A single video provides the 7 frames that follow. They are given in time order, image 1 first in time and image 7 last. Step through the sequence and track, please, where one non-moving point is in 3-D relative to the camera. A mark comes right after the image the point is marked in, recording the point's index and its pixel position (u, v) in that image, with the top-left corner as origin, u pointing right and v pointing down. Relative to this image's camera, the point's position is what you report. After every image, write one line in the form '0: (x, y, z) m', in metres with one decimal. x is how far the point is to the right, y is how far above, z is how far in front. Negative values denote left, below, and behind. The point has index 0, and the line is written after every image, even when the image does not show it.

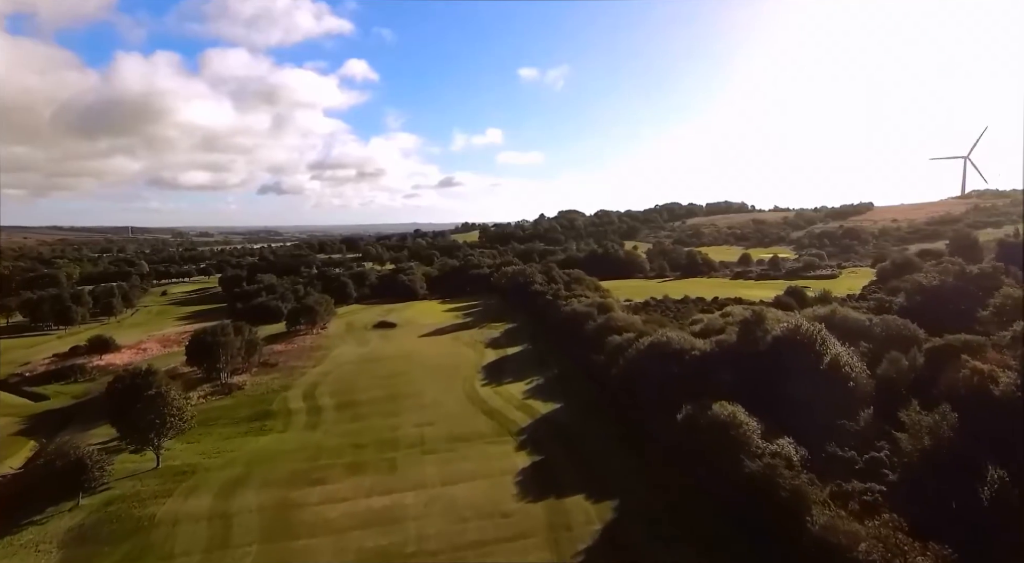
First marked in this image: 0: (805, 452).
0: (+10.1, -5.9, +19.9) m
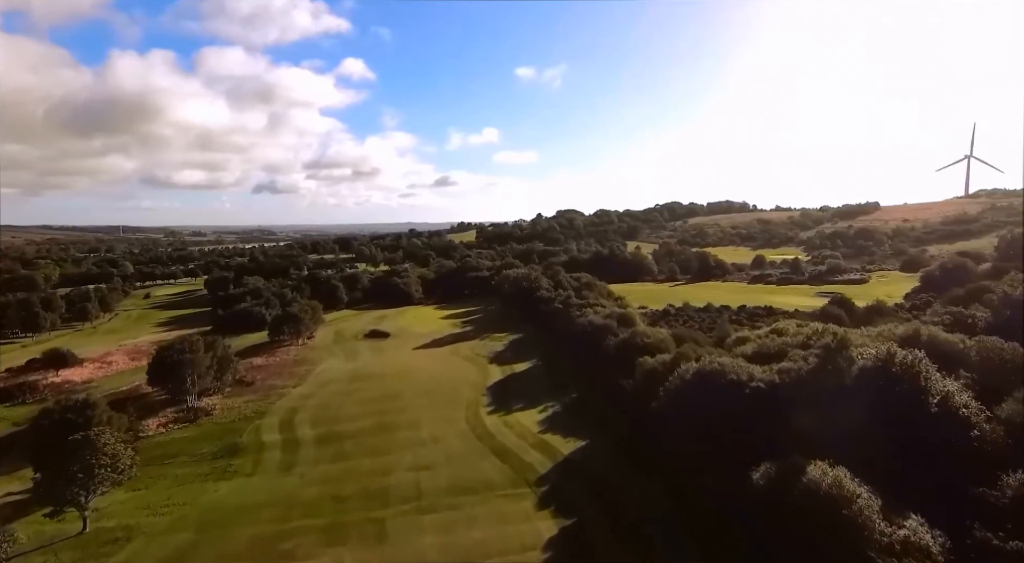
0: (+10.9, -6.5, +14.5) m
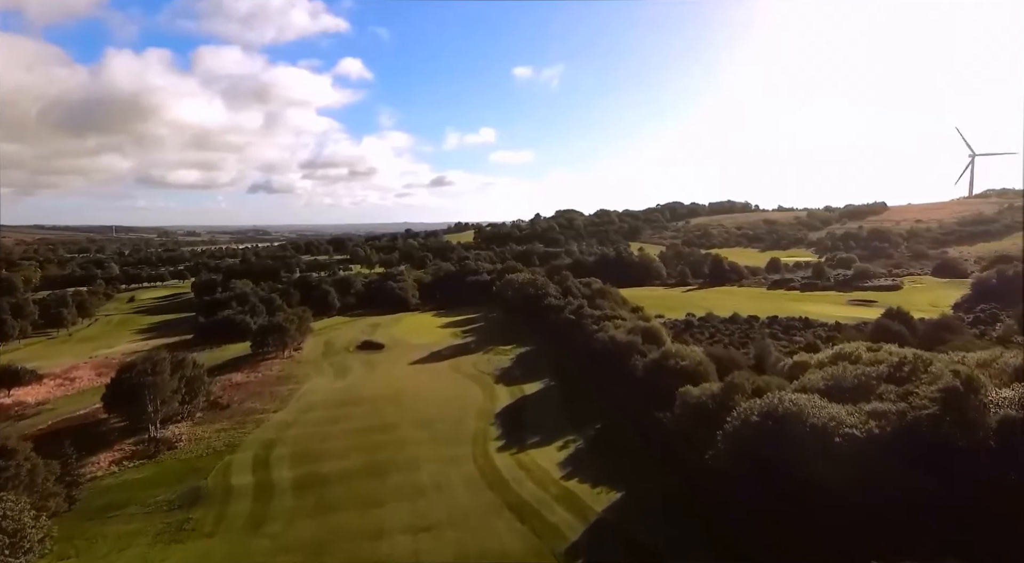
0: (+11.7, -7.1, +9.7) m
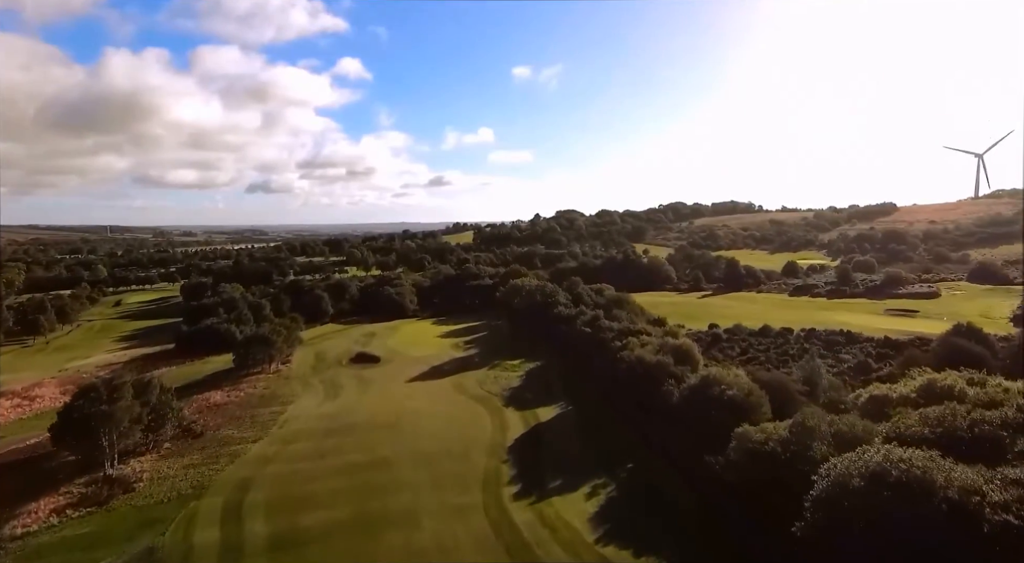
0: (+12.5, -7.8, +5.2) m
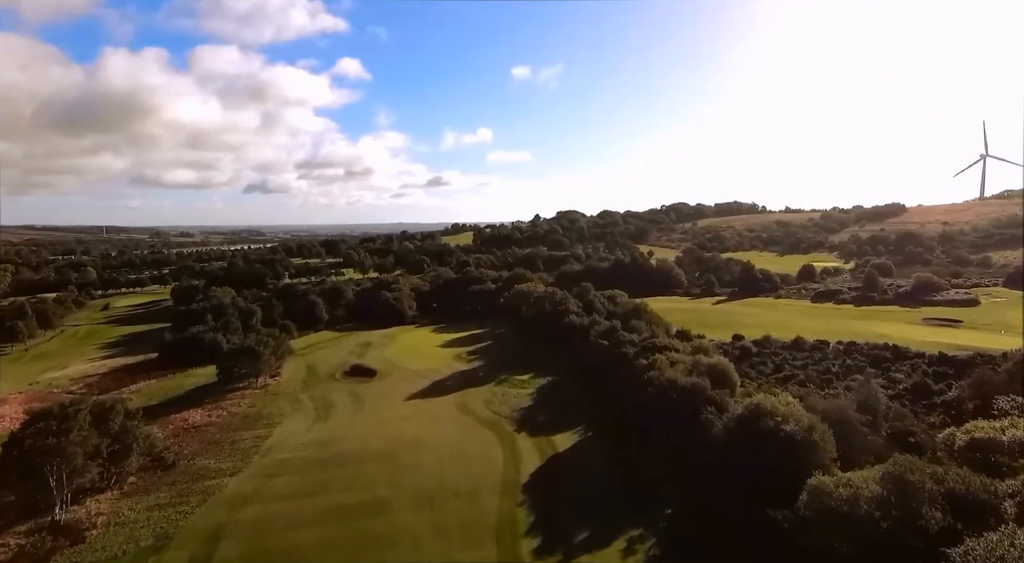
0: (+13.3, -8.3, +1.4) m
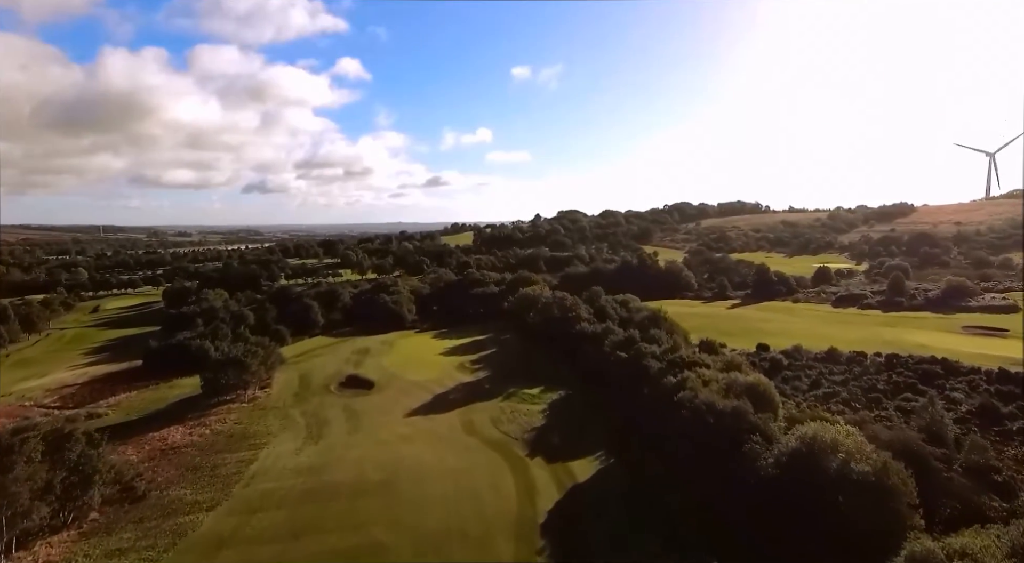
0: (+13.9, -8.7, -1.9) m
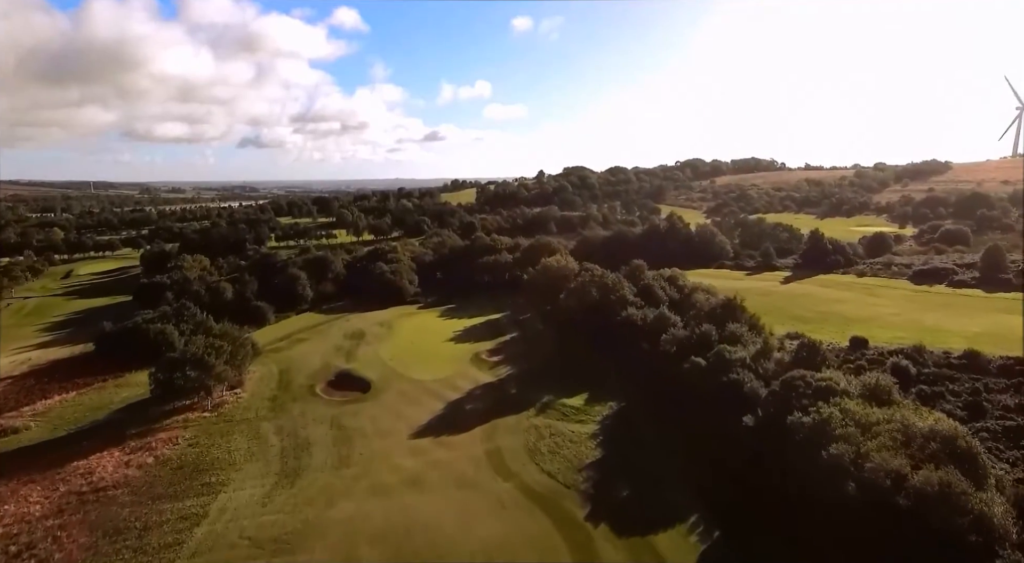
0: (+15.9, -10.6, -10.3) m
